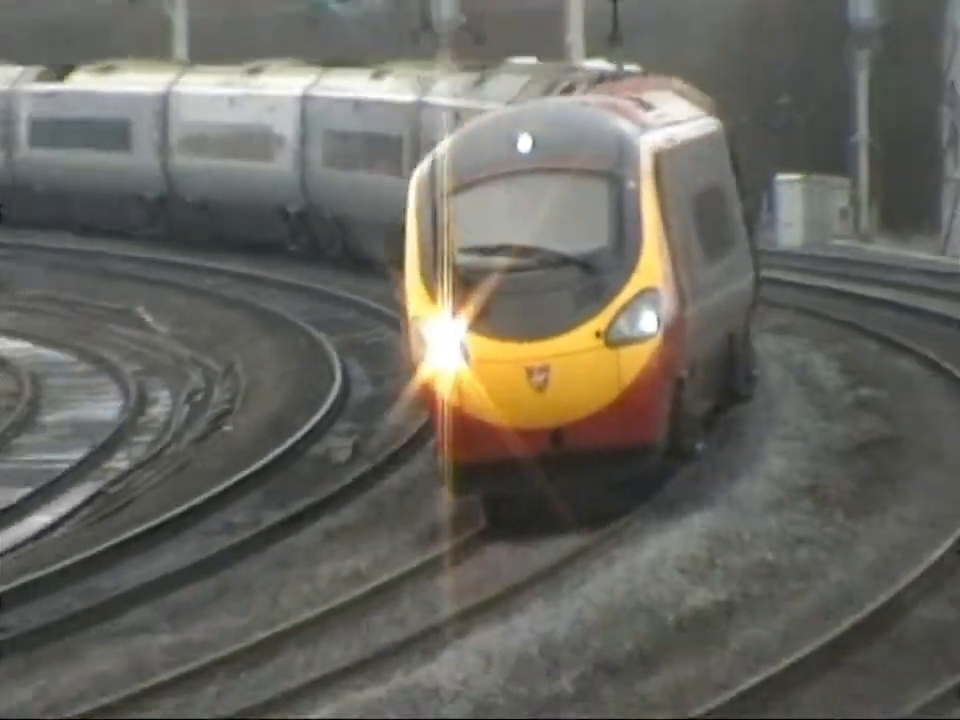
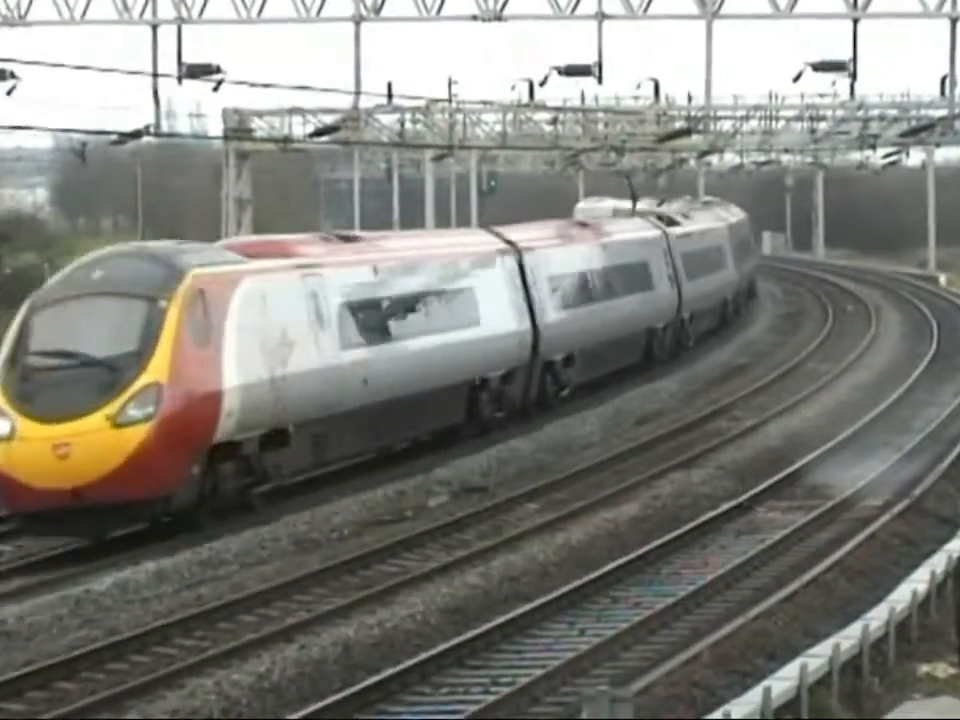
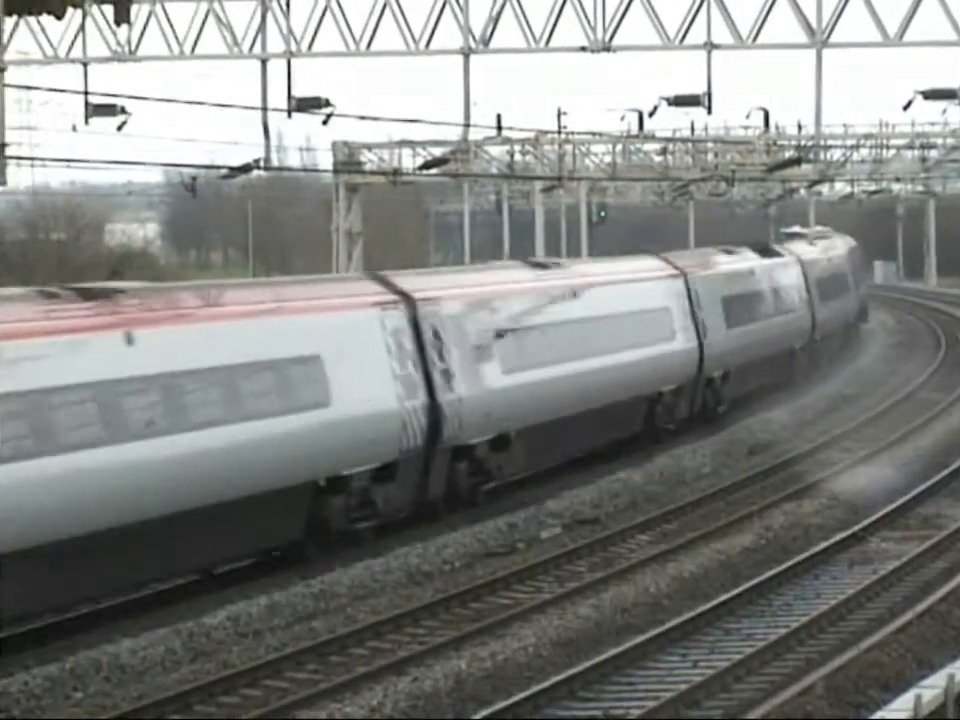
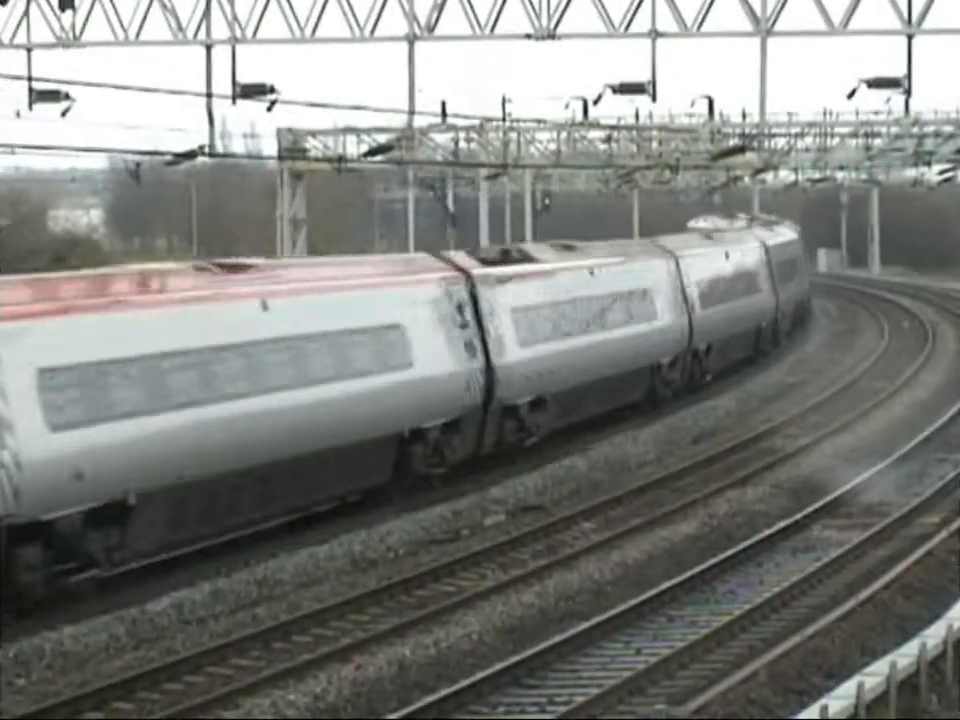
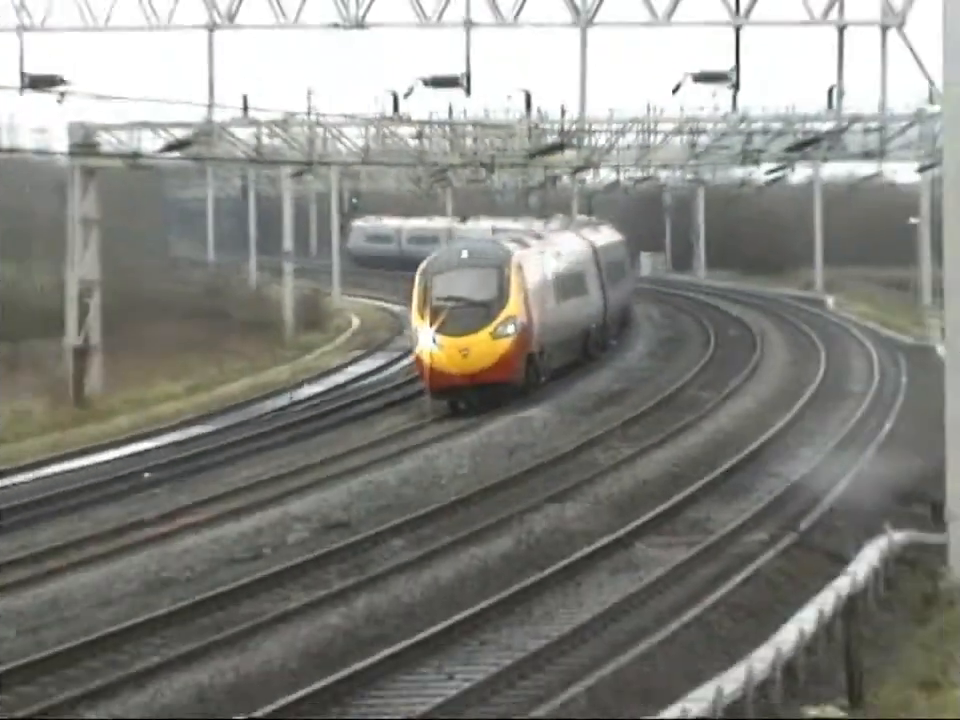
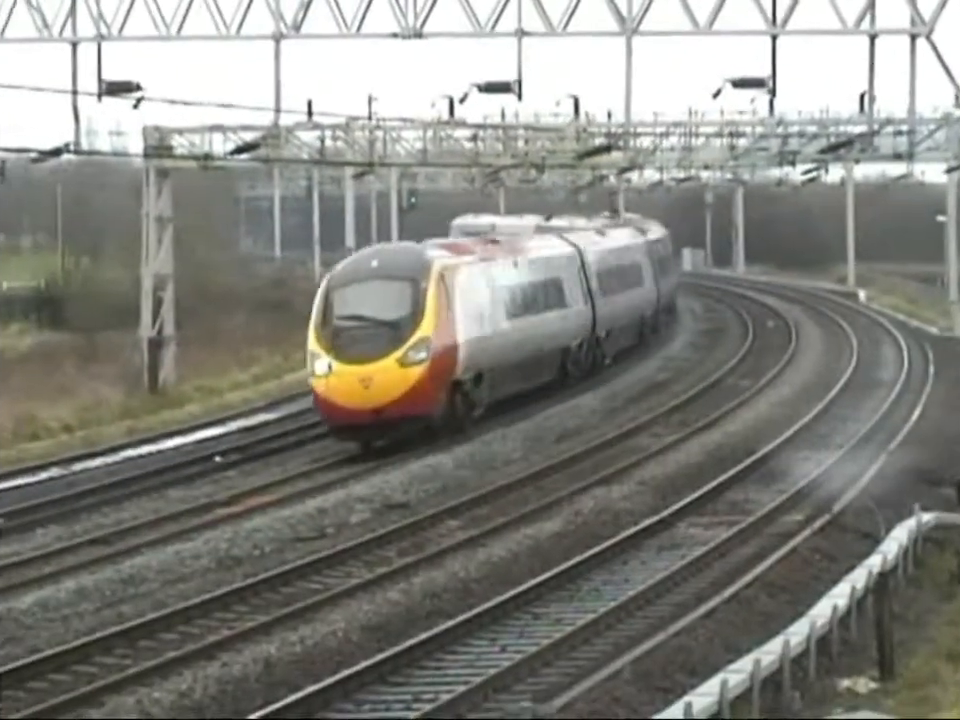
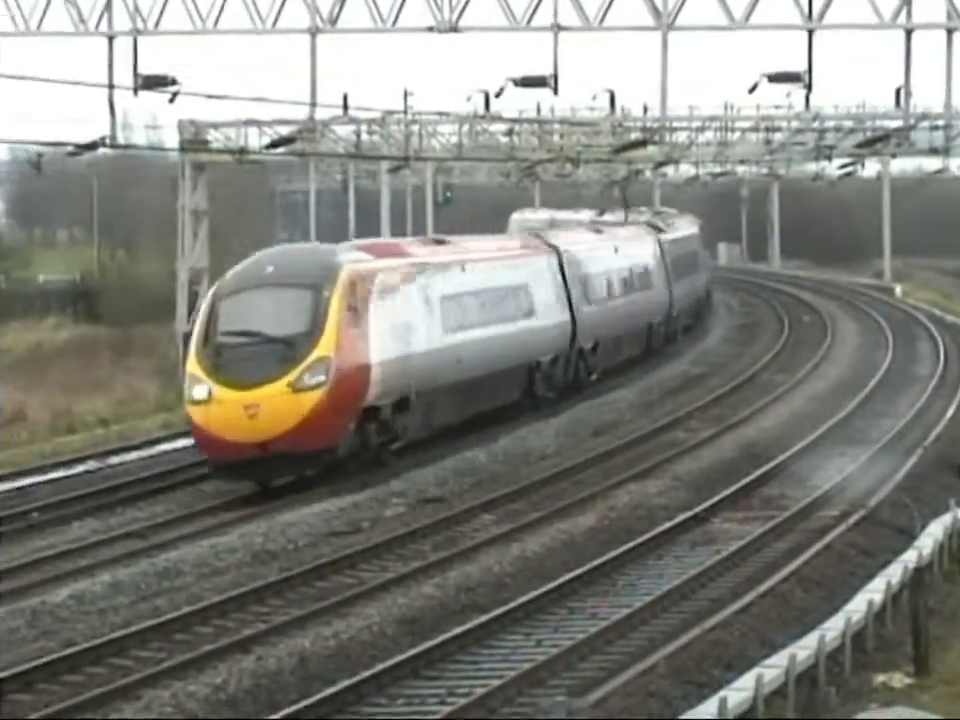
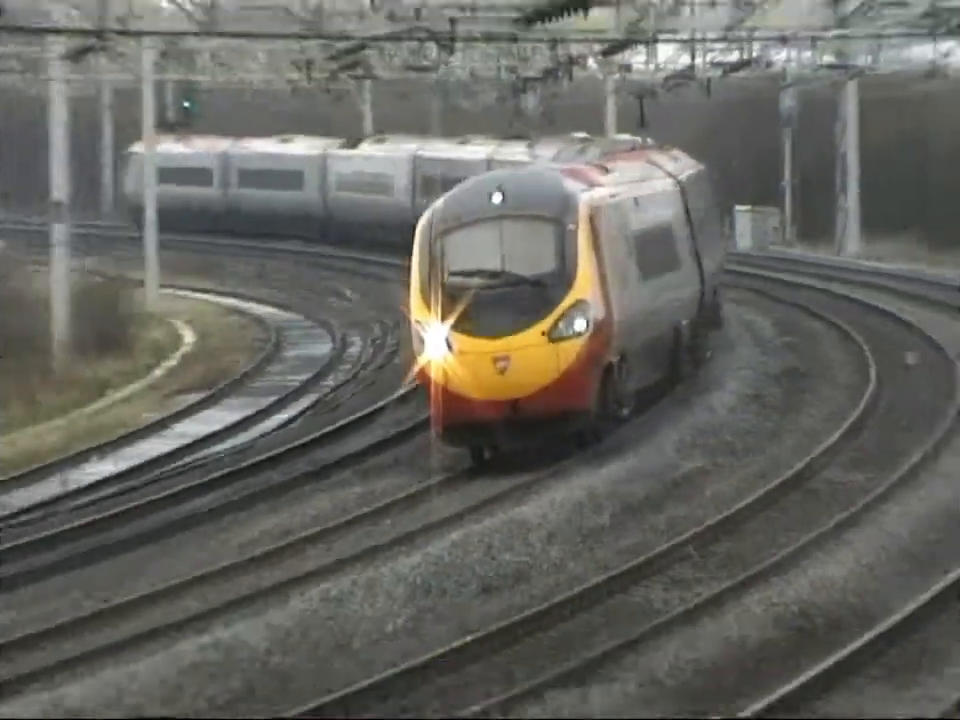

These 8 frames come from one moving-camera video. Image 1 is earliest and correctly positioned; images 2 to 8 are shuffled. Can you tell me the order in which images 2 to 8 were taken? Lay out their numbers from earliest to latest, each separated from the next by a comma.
8, 5, 6, 7, 2, 4, 3
